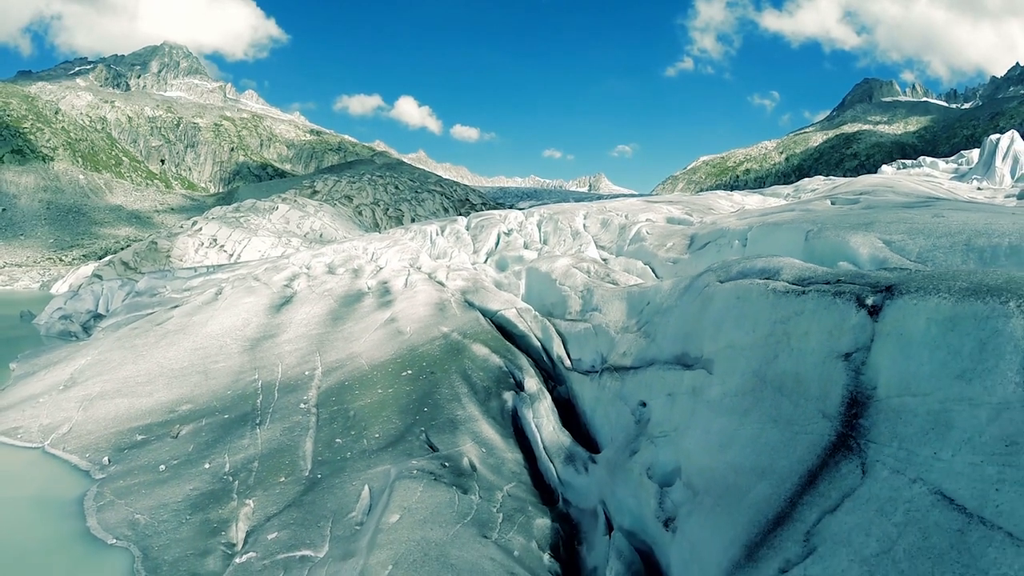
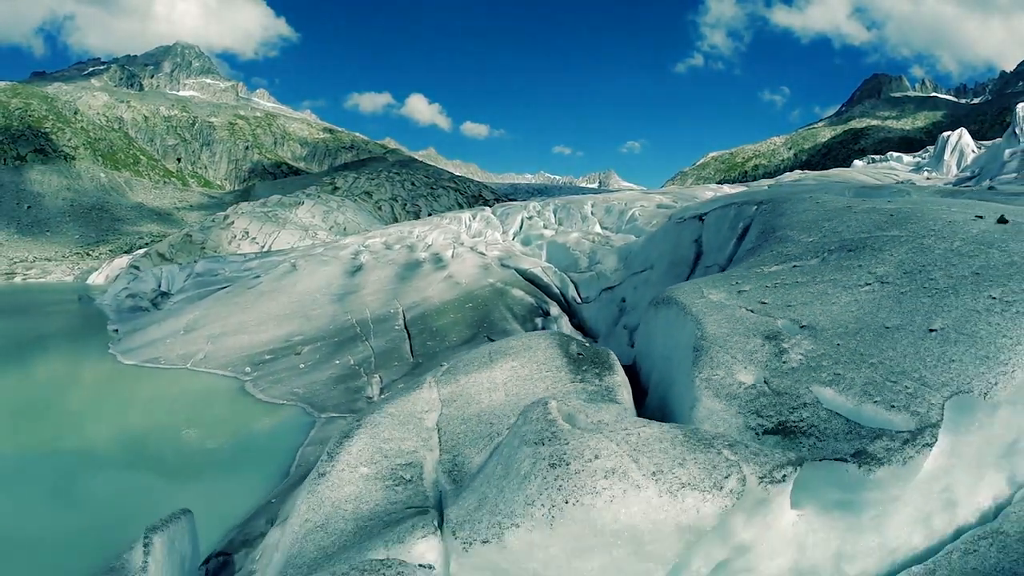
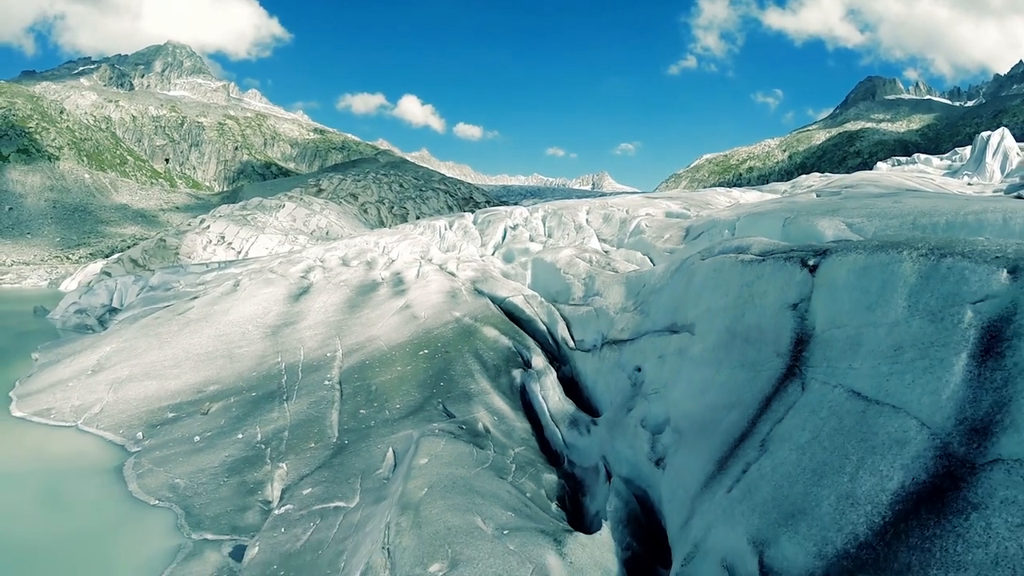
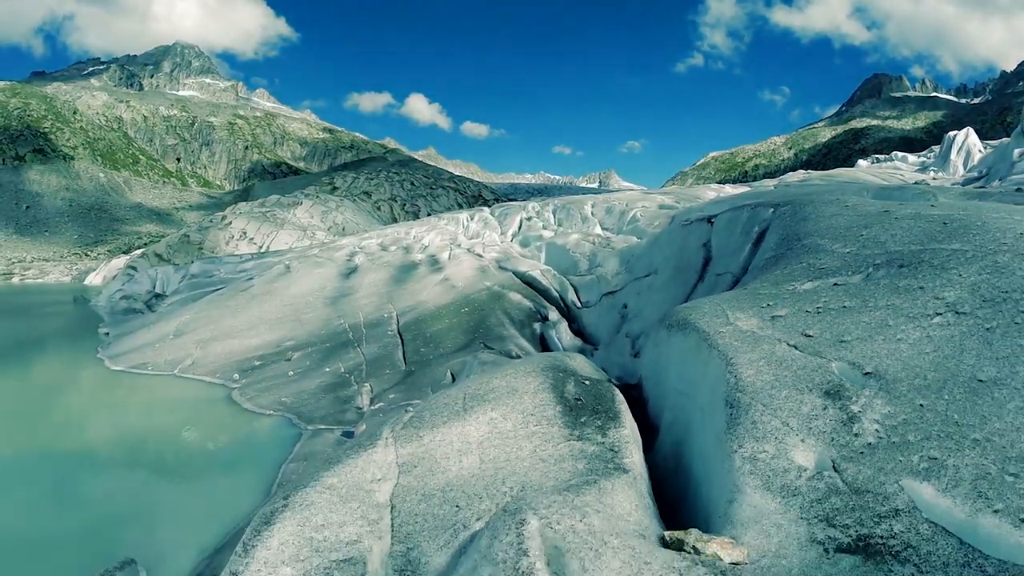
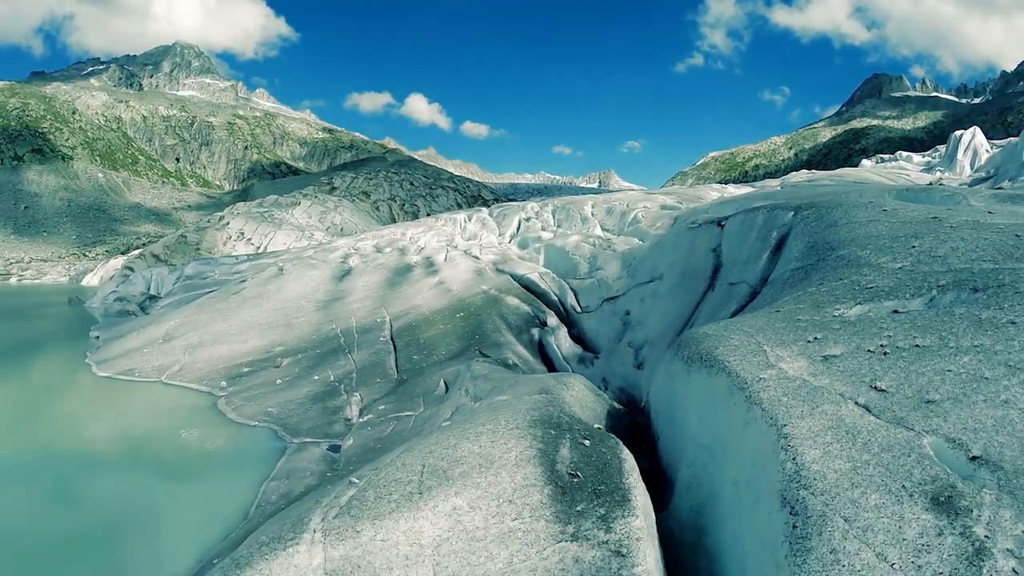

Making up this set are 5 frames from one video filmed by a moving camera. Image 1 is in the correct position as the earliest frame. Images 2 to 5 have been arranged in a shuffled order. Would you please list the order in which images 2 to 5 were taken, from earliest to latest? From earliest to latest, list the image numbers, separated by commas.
3, 5, 4, 2
